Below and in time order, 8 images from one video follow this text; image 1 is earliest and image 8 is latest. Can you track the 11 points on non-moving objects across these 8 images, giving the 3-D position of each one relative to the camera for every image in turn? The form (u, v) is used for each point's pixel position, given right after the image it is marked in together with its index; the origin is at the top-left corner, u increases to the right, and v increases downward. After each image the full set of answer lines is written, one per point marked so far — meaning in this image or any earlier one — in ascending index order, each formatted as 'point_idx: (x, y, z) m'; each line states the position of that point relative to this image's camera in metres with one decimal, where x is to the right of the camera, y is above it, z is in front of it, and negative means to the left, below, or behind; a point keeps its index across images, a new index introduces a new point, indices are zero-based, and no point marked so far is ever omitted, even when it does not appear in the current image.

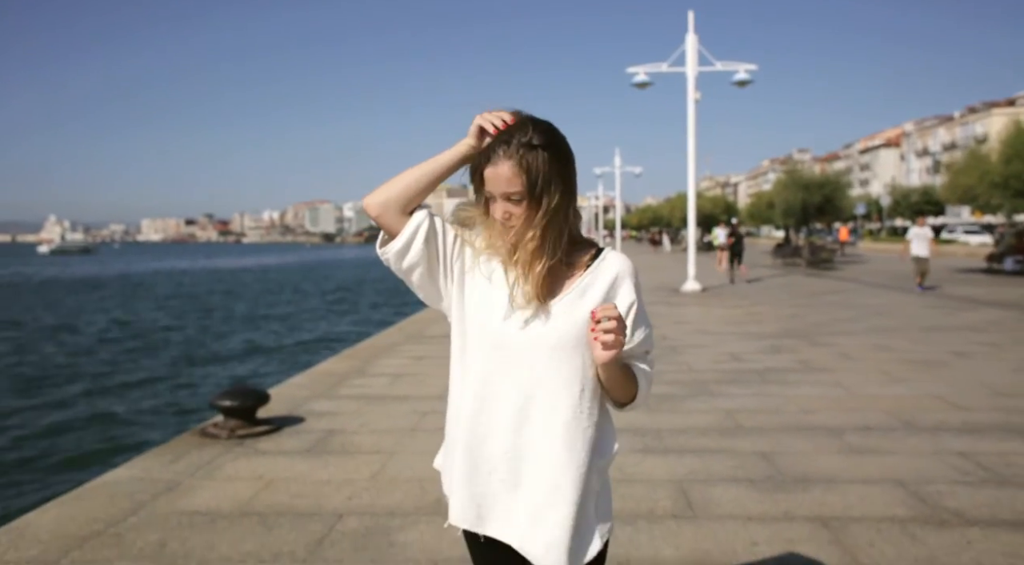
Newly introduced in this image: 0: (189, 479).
0: (-2.3, -1.4, +4.7) m
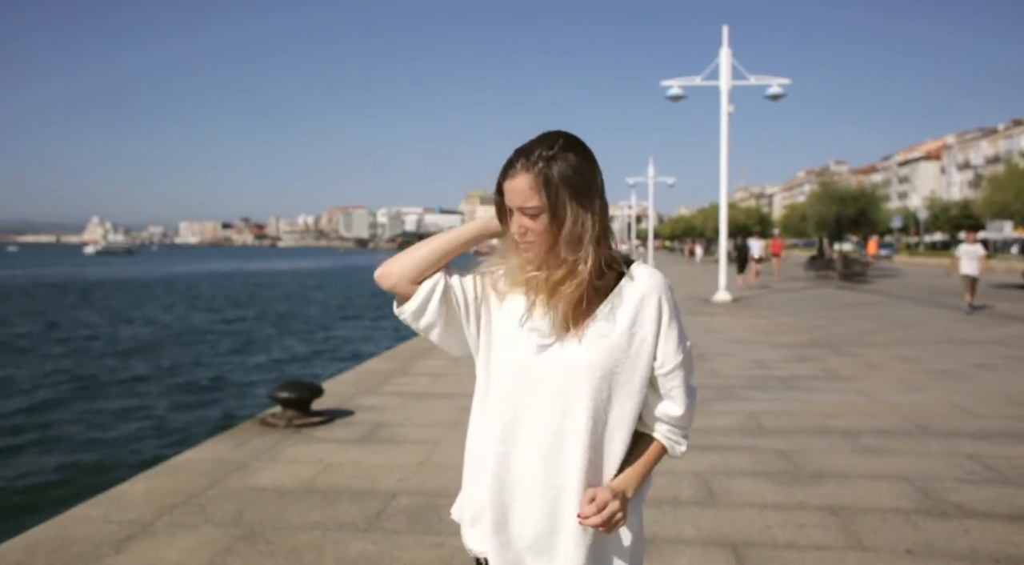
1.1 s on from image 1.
0: (-2.0, -1.4, +5.3) m
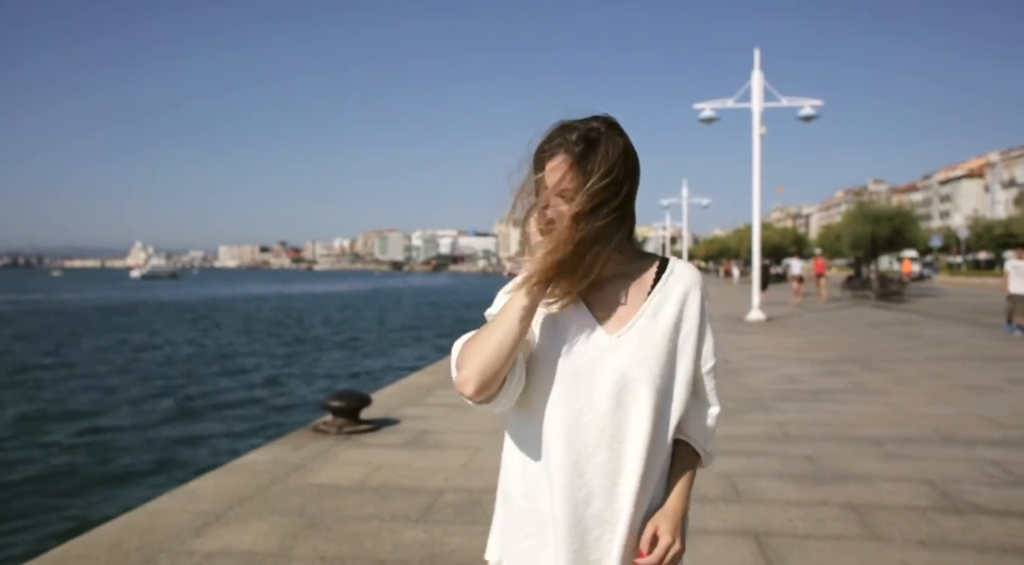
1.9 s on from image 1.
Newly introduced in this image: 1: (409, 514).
0: (-1.7, -1.5, +5.7) m
1: (-0.7, -1.6, +4.5) m
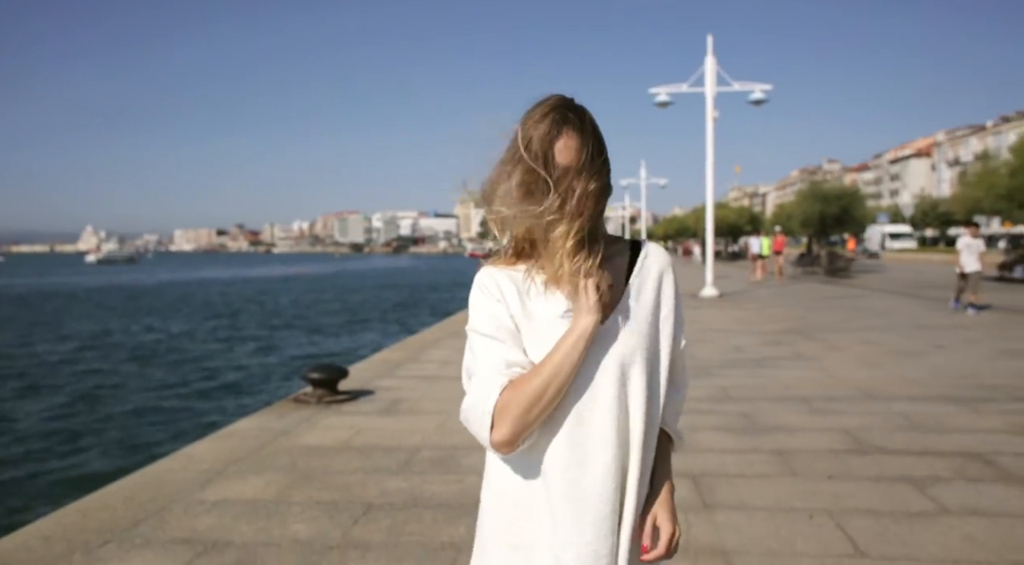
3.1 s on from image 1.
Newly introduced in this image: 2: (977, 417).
0: (-2.0, -1.3, +6.2) m
1: (-0.9, -1.4, +5.0) m
2: (+4.4, -1.2, +6.2) m
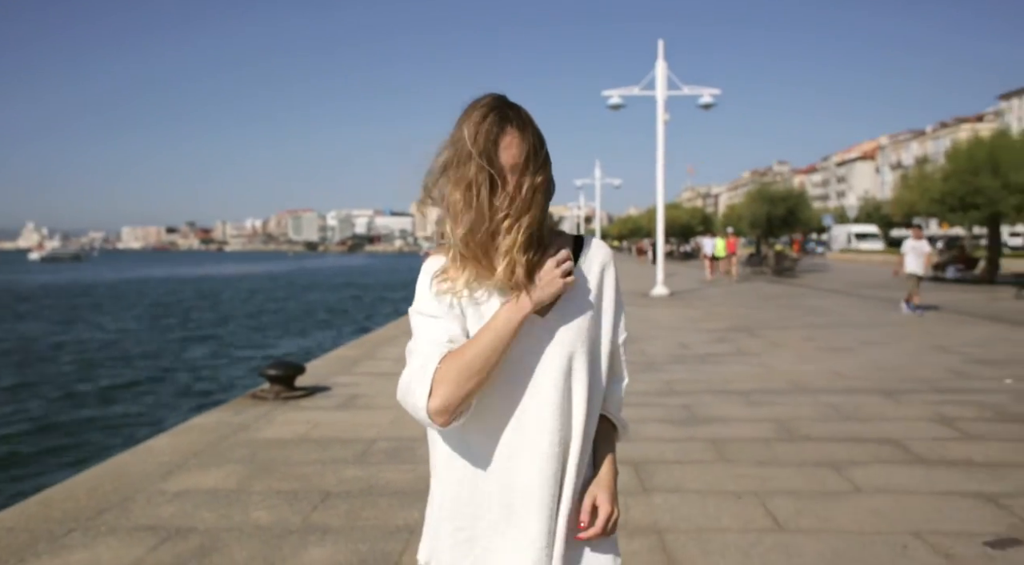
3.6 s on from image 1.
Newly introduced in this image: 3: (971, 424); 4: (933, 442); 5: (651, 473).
0: (-2.5, -1.3, +6.3) m
1: (-1.3, -1.4, +5.2) m
2: (+3.9, -1.2, +6.7) m
3: (+3.9, -1.2, +5.4) m
4: (+3.3, -1.2, +5.1) m
5: (+1.0, -1.4, +4.9) m
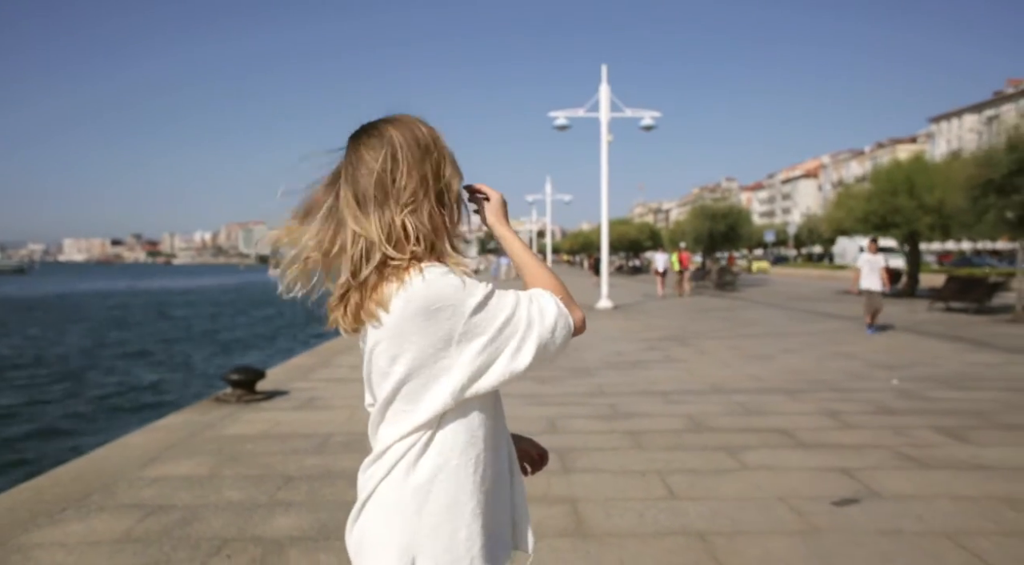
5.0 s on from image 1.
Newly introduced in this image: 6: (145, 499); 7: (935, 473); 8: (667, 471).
0: (-3.0, -1.4, +6.9) m
1: (-1.8, -1.5, +5.9) m
2: (+3.3, -1.3, +7.7) m
3: (+3.4, -1.3, +6.4) m
4: (+2.8, -1.3, +6.0) m
5: (+0.5, -1.5, +5.7) m
6: (-2.6, -1.5, +4.6) m
7: (+3.0, -1.3, +4.7) m
8: (+1.2, -1.4, +5.1) m
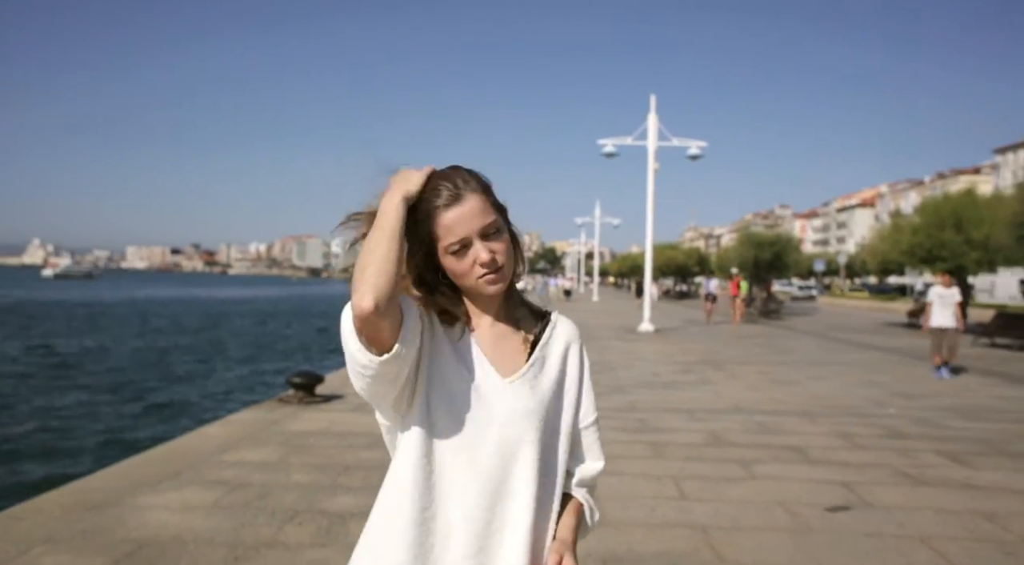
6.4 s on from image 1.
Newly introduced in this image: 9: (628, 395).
0: (-2.7, -1.6, +7.7) m
1: (-1.5, -1.6, +6.6) m
2: (+3.7, -1.7, +8.1) m
3: (+3.7, -1.6, +6.8) m
4: (+3.1, -1.6, +6.5) m
5: (+0.8, -1.7, +6.3) m
6: (-2.3, -1.6, +5.4) m
7: (+3.2, -1.6, +5.1) m
8: (+1.4, -1.7, +5.6) m
9: (+1.7, -1.7, +9.9) m
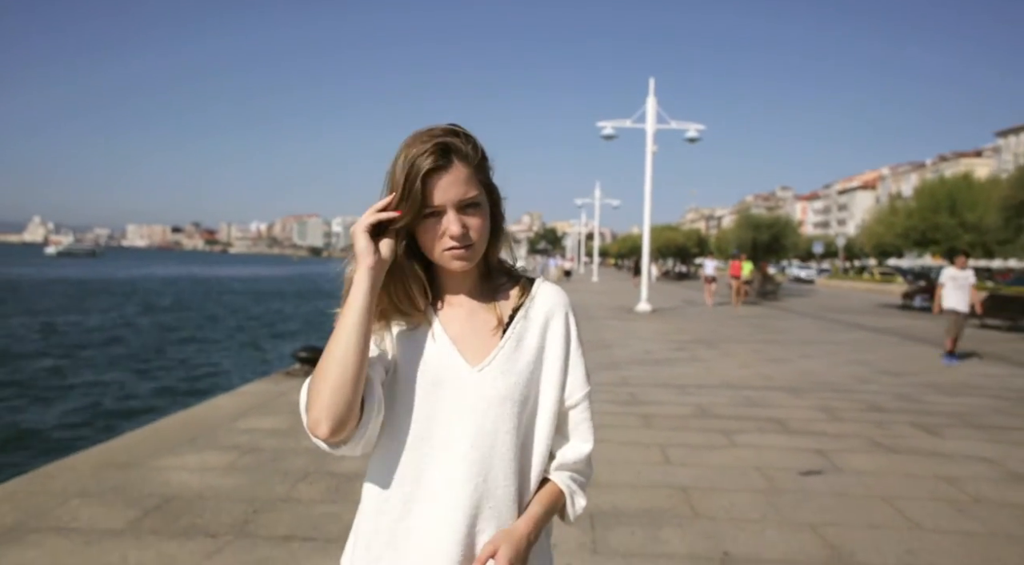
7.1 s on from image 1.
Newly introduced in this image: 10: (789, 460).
0: (-2.7, -1.3, +8.1) m
1: (-1.5, -1.4, +7.0) m
2: (+3.7, -1.5, +8.5) m
3: (+3.7, -1.4, +7.1) m
4: (+3.1, -1.4, +6.8) m
5: (+0.8, -1.5, +6.6) m
6: (-2.4, -1.4, +5.8) m
7: (+3.2, -1.4, +5.5) m
8: (+1.4, -1.5, +6.0) m
9: (+1.7, -1.4, +10.3) m
10: (+2.3, -1.5, +5.4) m
